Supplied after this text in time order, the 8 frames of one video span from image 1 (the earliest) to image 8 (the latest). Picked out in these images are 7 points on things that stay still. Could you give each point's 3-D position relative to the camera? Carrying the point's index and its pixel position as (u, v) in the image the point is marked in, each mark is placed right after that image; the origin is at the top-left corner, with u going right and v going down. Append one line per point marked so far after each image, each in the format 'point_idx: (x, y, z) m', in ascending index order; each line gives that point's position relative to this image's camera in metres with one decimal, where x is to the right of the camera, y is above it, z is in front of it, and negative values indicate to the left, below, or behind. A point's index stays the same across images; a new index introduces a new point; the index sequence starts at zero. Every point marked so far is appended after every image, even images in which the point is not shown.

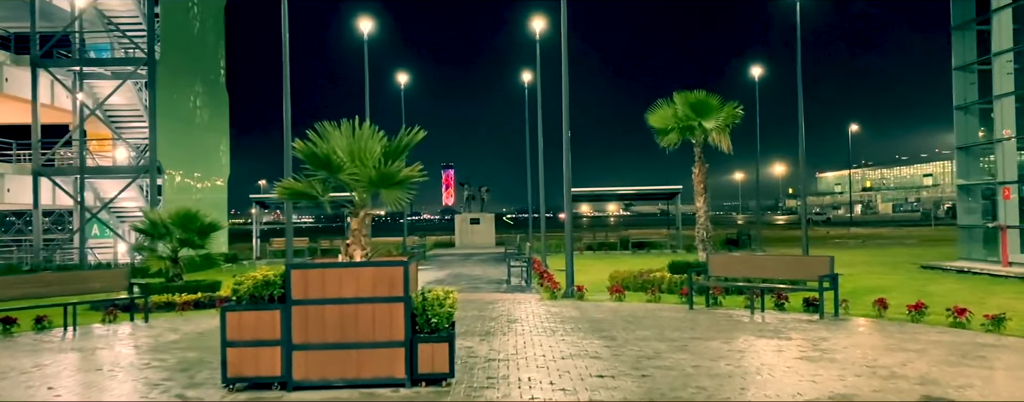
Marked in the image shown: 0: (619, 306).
0: (+1.9, -1.9, +15.3) m
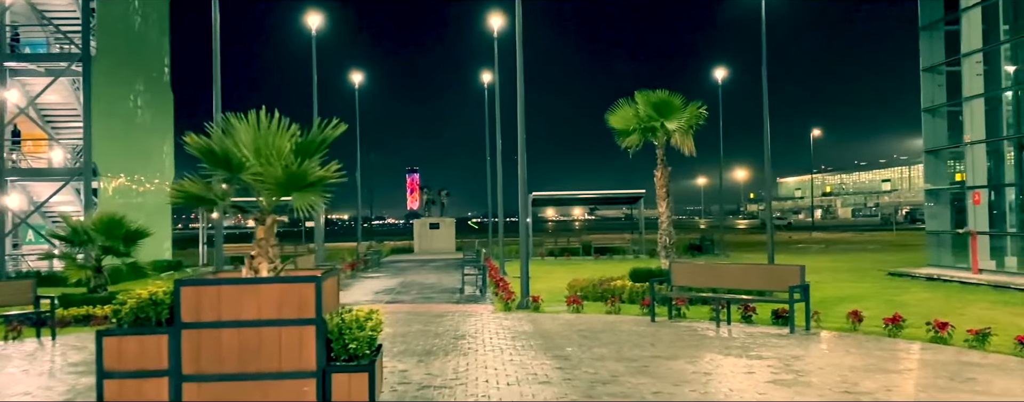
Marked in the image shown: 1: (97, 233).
0: (+1.0, -2.0, +14.2) m
1: (-8.5, -0.7, +17.3) m
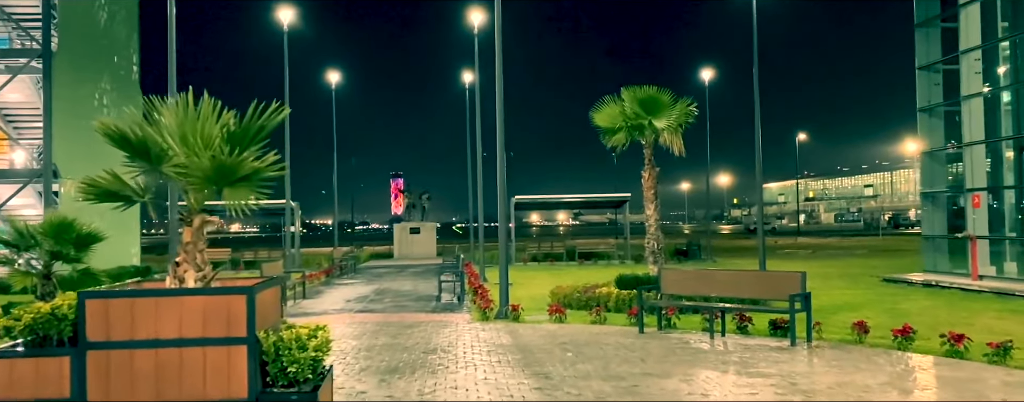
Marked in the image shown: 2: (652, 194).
0: (+0.7, -2.0, +13.1) m
1: (-8.9, -0.7, +16.1) m
2: (+2.9, +0.1, +17.5) m
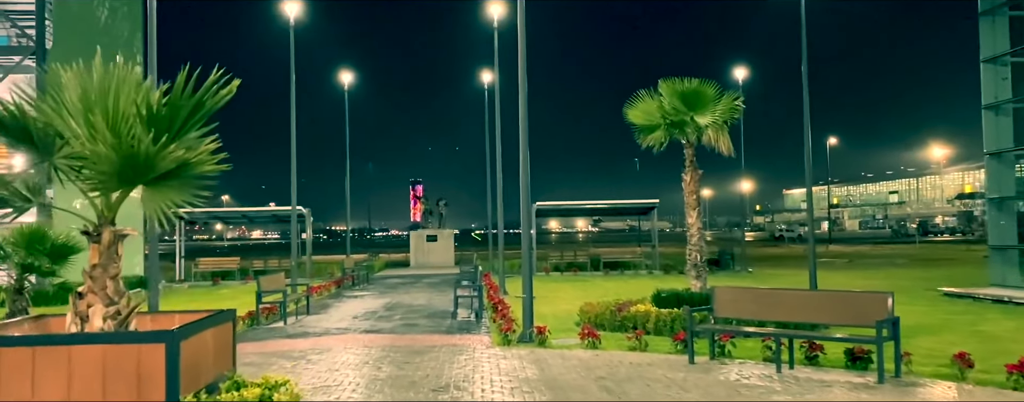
0: (+1.0, -2.1, +11.2) m
1: (-8.5, -0.8, +14.4) m
2: (+3.3, 0.0, +15.5) m
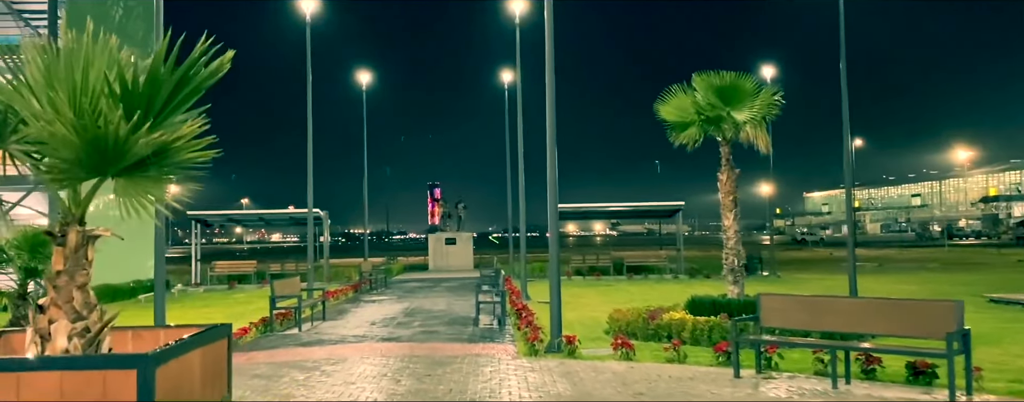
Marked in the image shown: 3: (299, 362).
0: (+1.4, -2.1, +10.4) m
1: (-8.1, -0.8, +13.8) m
2: (+3.8, 0.0, +14.7) m
3: (-3.0, -2.2, +11.8) m
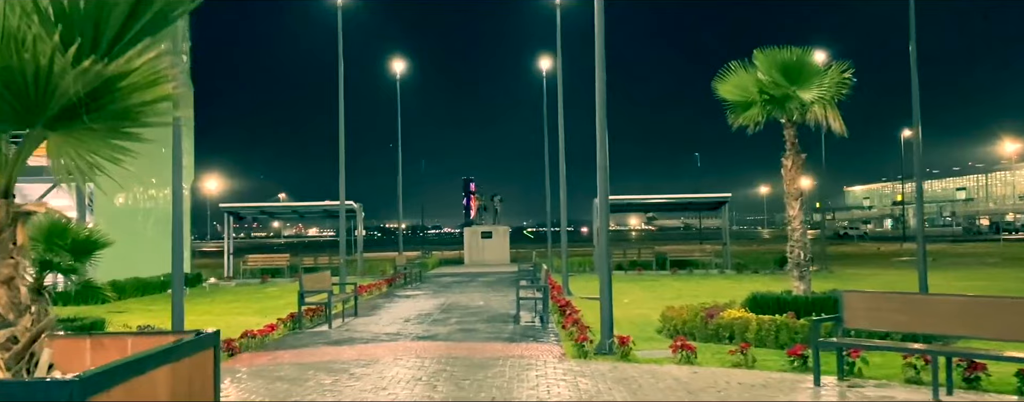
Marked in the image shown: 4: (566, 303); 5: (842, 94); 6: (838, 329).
0: (+1.9, -1.9, +9.2) m
1: (-7.4, -0.6, +13.0) m
2: (+4.5, +0.2, +13.4) m
3: (-2.4, -2.1, +10.8) m
4: (+1.0, -1.8, +15.1) m
5: (+5.3, +1.7, +13.6) m
6: (+3.6, -1.4, +9.4) m
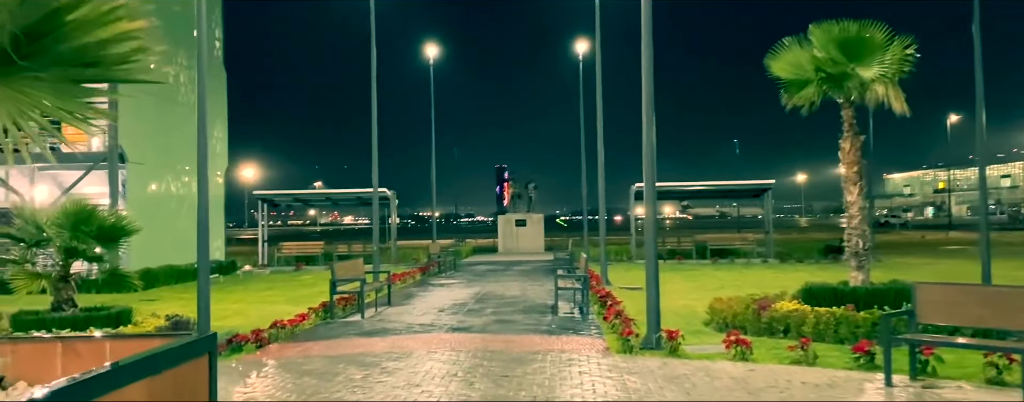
0: (+2.3, -1.8, +8.5) m
1: (-6.8, -0.4, +12.7) m
2: (+5.1, +0.4, +12.6) m
3: (-1.9, -1.9, +10.3) m
4: (+1.6, -1.6, +14.4) m
5: (+5.9, +1.9, +12.7) m
6: (+4.0, -1.2, +8.6) m
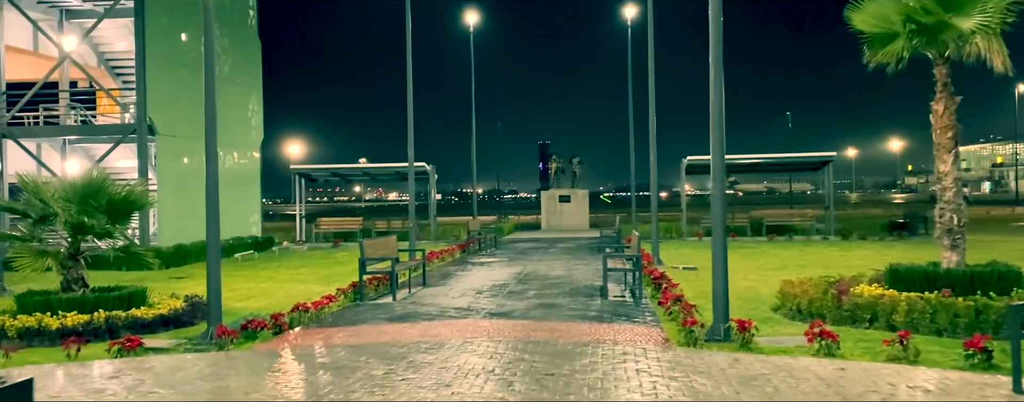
0: (+2.7, -1.5, +7.2) m
1: (-6.2, 0.0, +11.7) m
2: (+5.6, +0.8, +11.0) m
3: (-1.4, -1.6, +9.1) m
4: (+2.3, -1.1, +13.0) m
5: (+6.5, +2.3, +11.1) m
6: (+4.4, -1.0, +7.2) m
